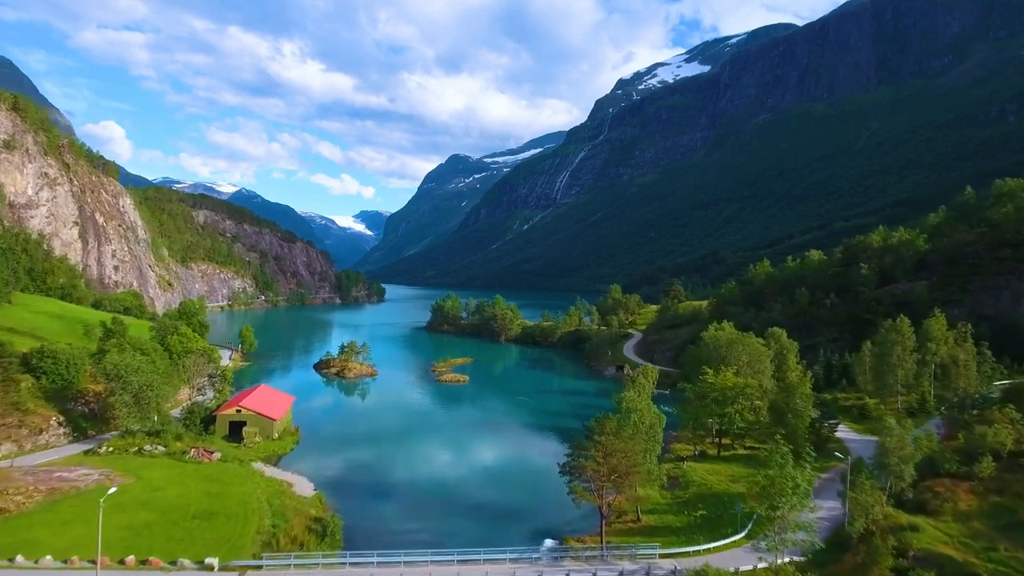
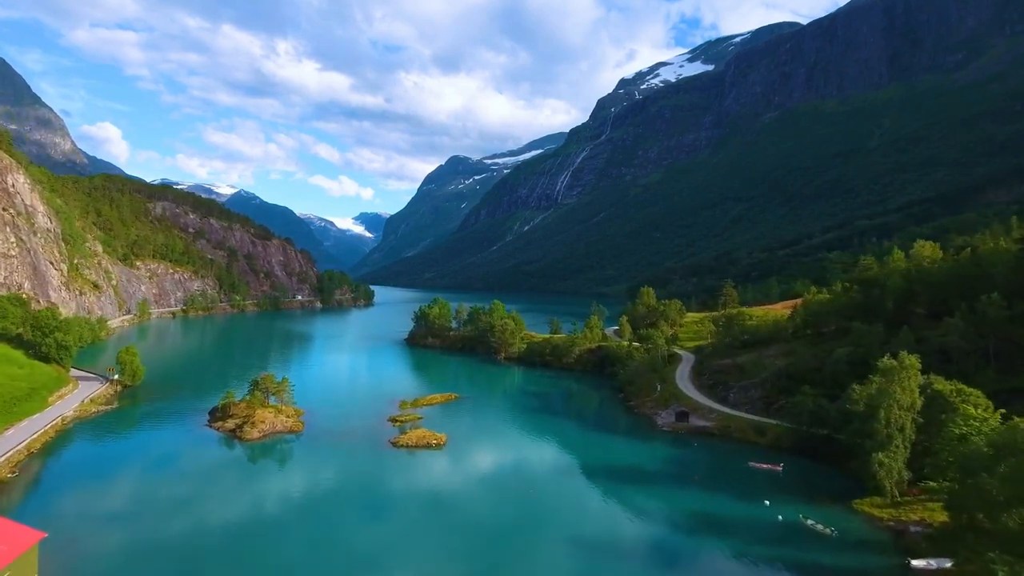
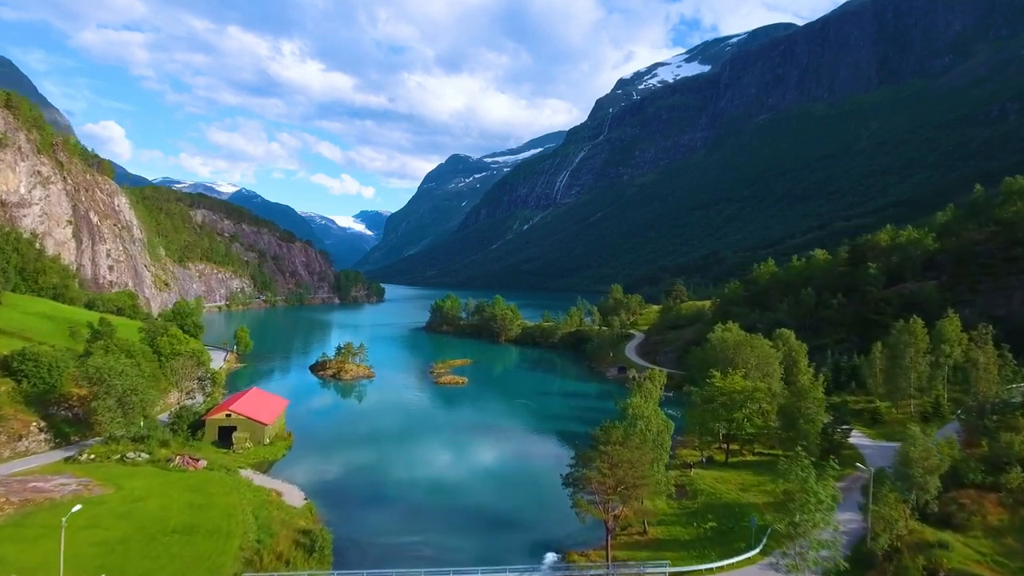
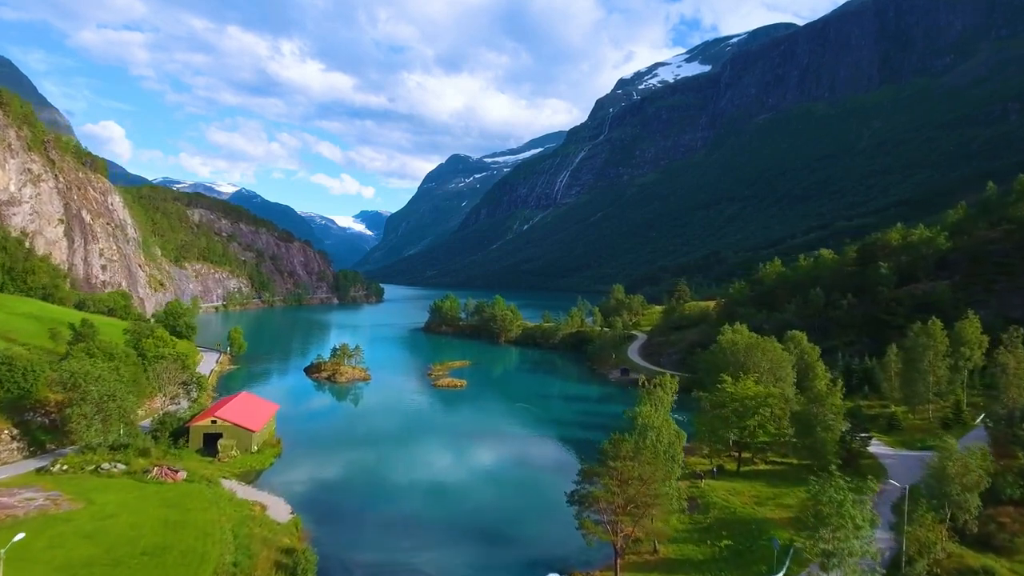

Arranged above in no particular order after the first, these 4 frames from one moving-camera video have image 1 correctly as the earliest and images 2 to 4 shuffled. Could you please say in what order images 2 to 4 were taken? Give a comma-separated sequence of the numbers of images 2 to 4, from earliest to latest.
3, 4, 2
